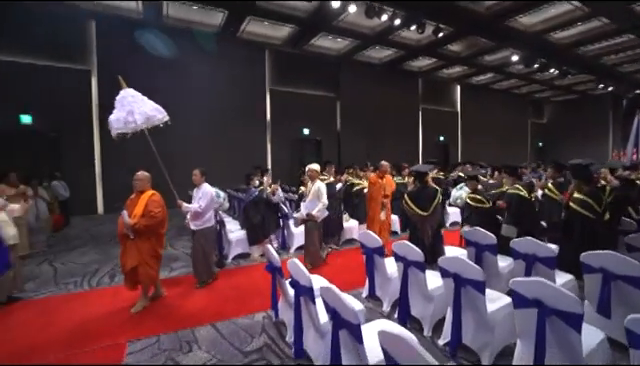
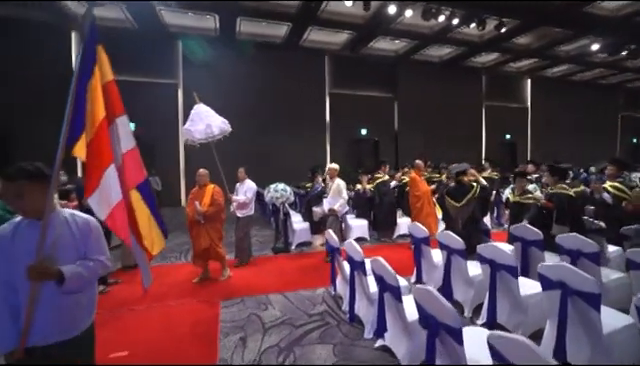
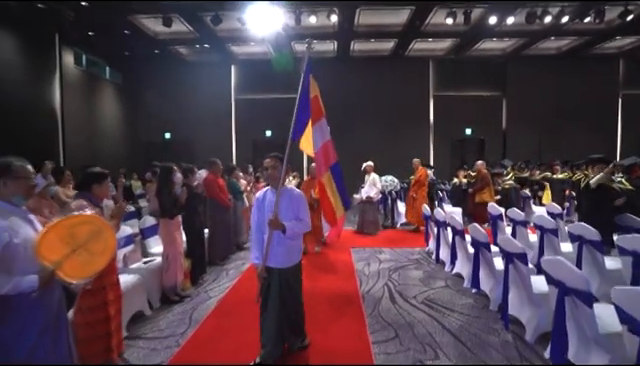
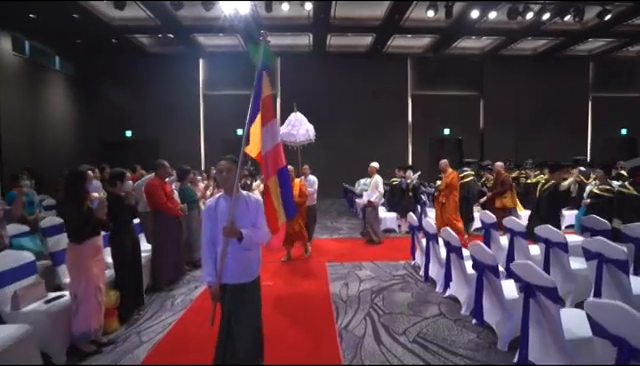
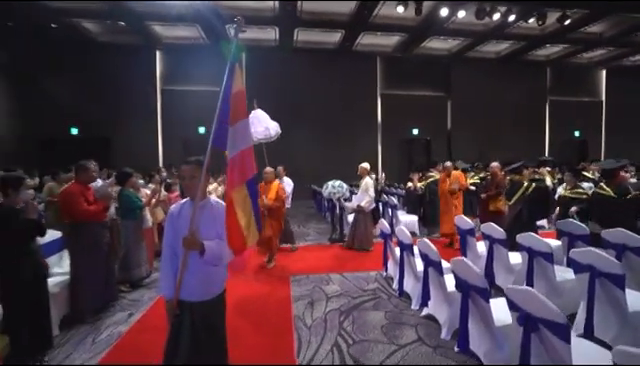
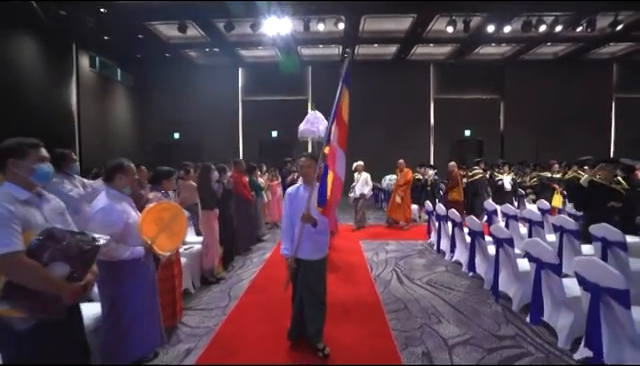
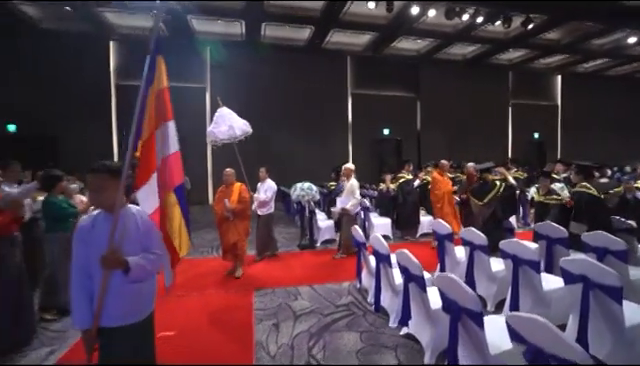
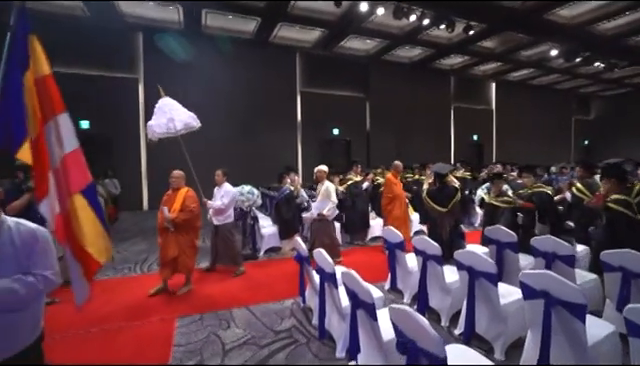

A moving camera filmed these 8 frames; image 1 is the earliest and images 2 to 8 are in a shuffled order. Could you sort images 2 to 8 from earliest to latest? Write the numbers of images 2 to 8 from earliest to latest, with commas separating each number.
8, 2, 7, 5, 4, 3, 6
